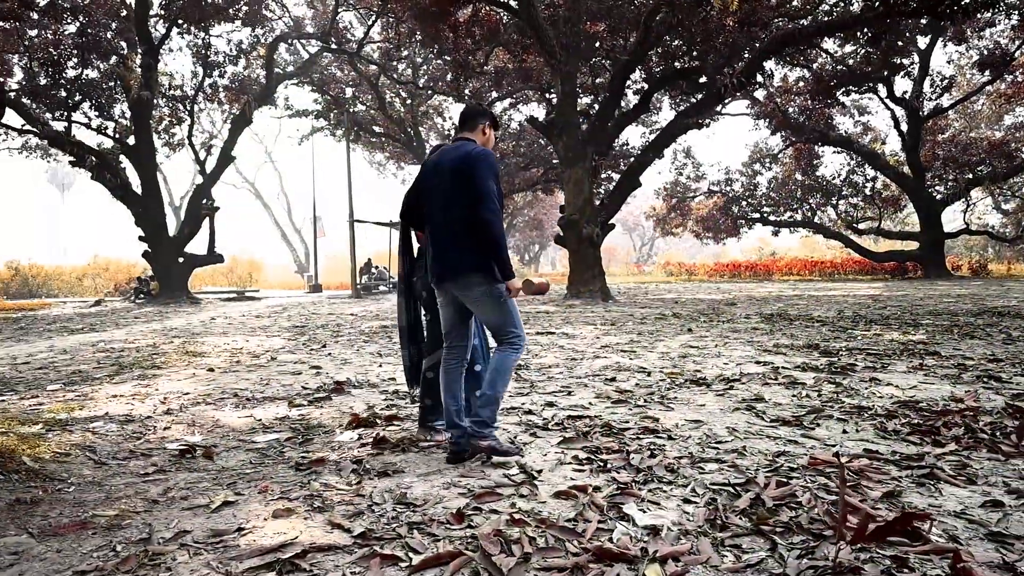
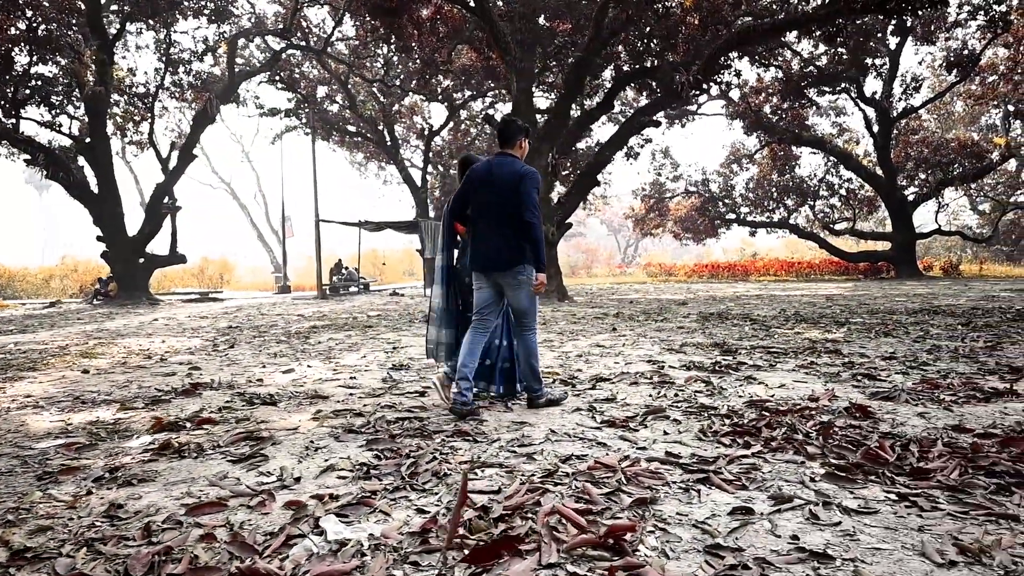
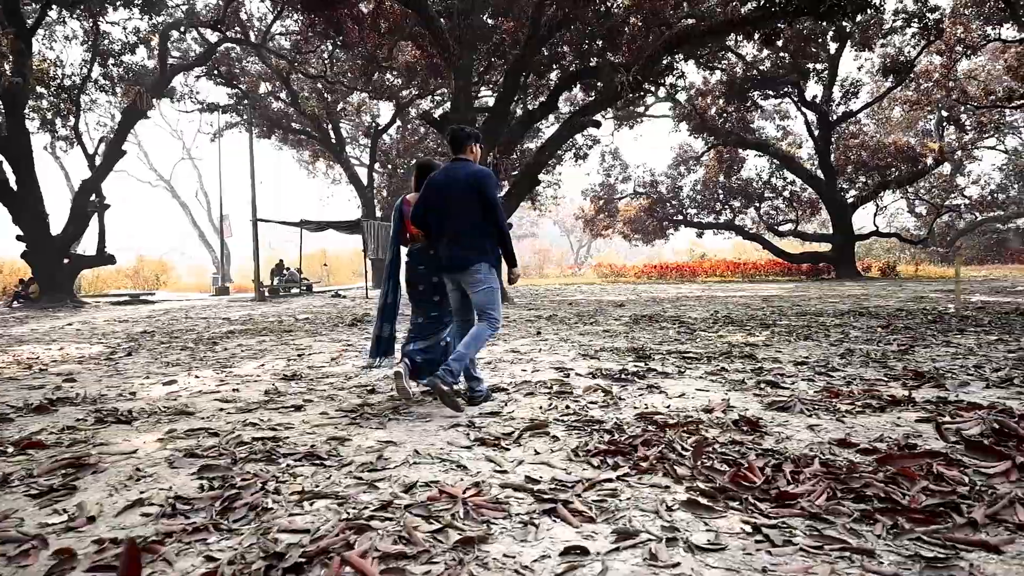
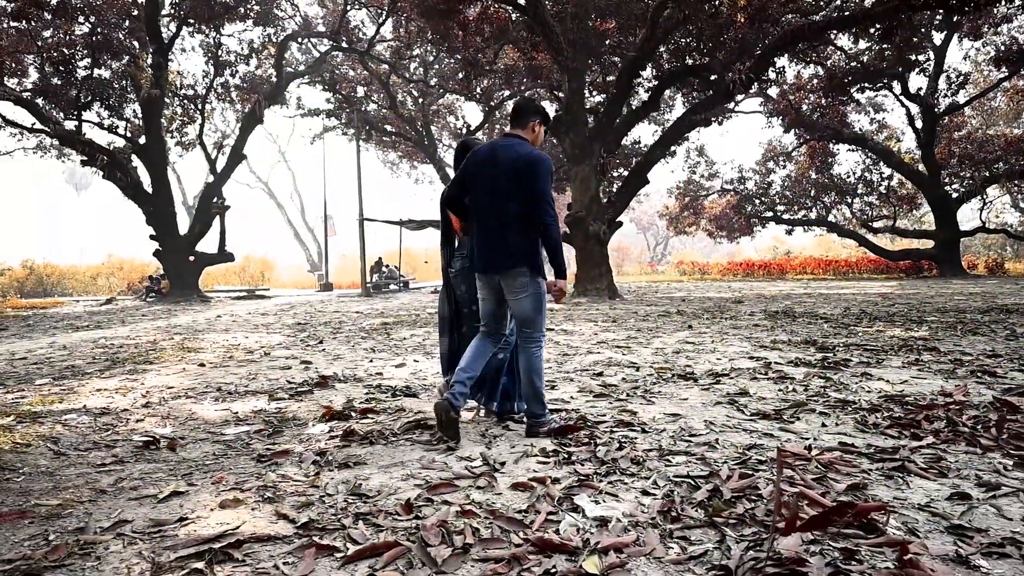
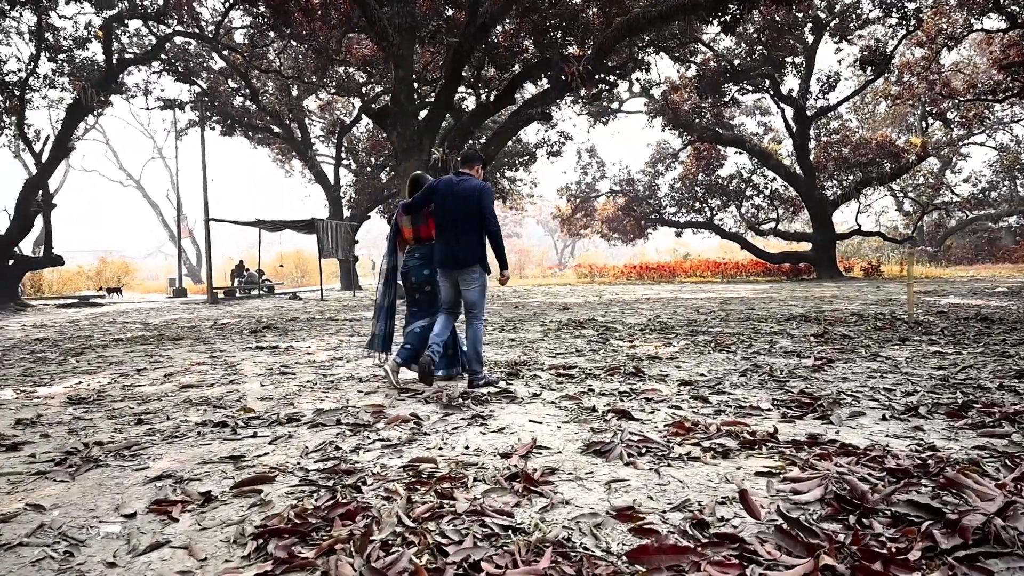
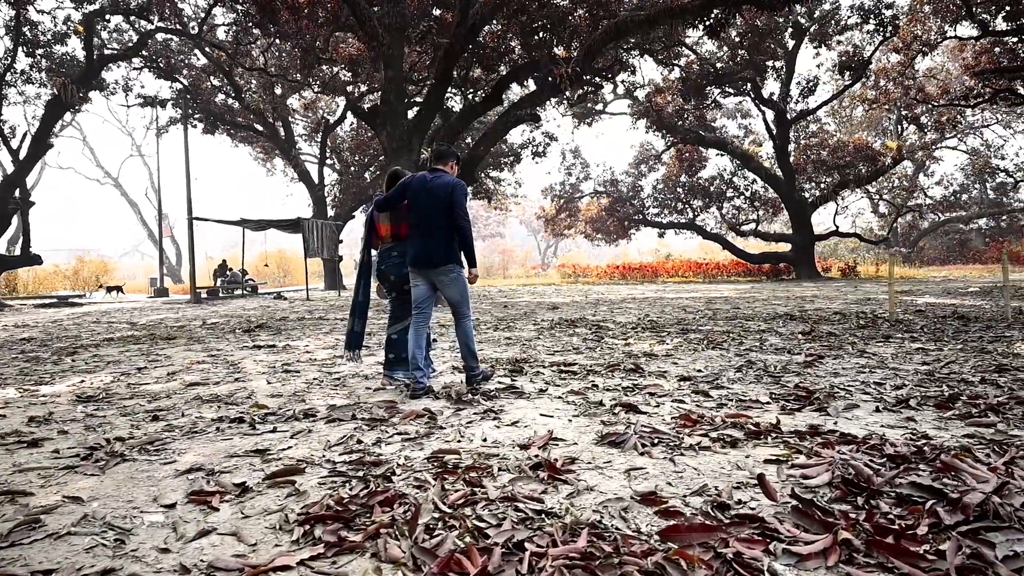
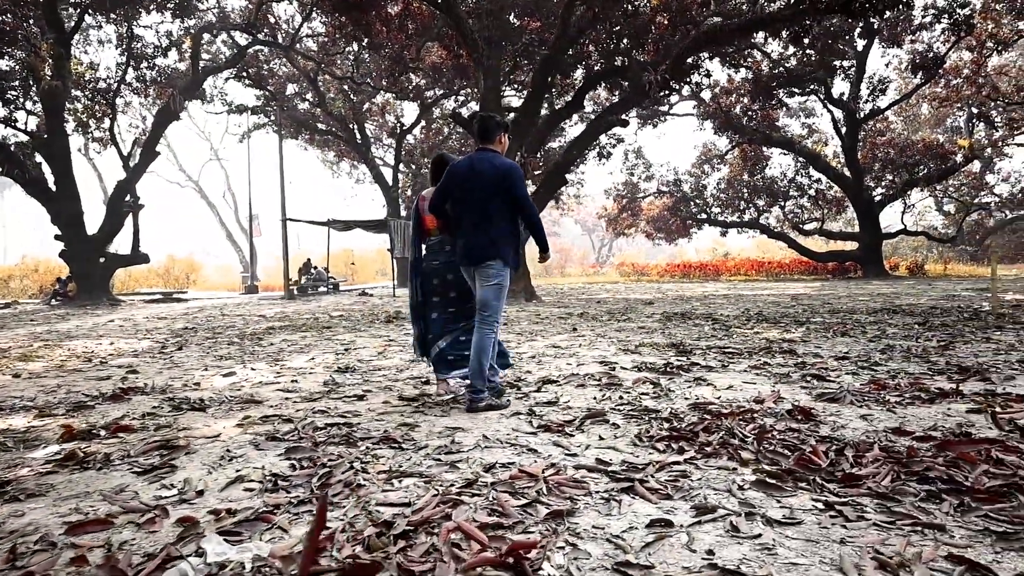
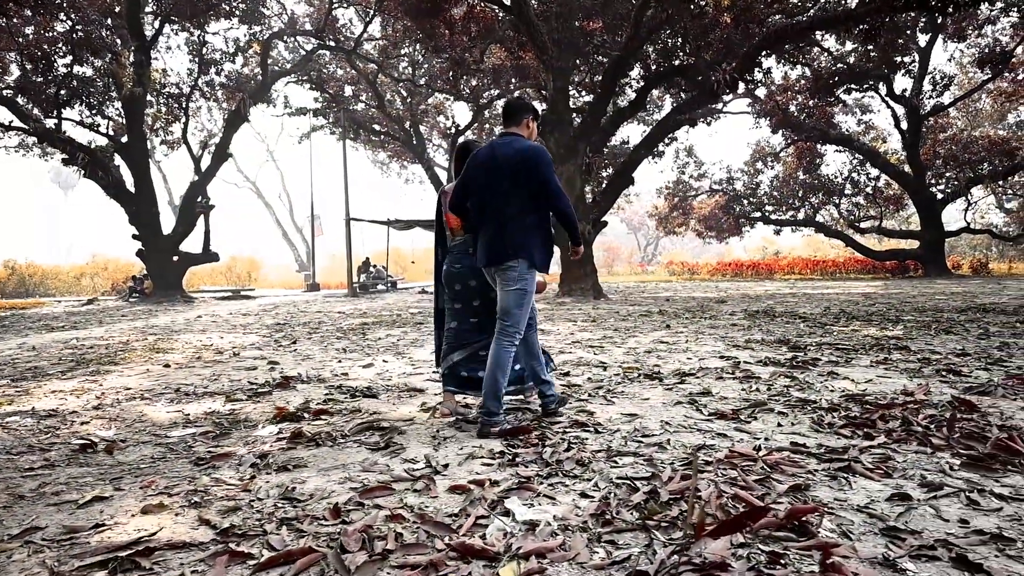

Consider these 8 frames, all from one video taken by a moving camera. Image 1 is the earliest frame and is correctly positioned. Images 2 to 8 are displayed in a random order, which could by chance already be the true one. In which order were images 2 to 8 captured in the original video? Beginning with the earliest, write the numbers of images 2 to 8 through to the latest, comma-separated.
4, 8, 2, 7, 3, 6, 5
